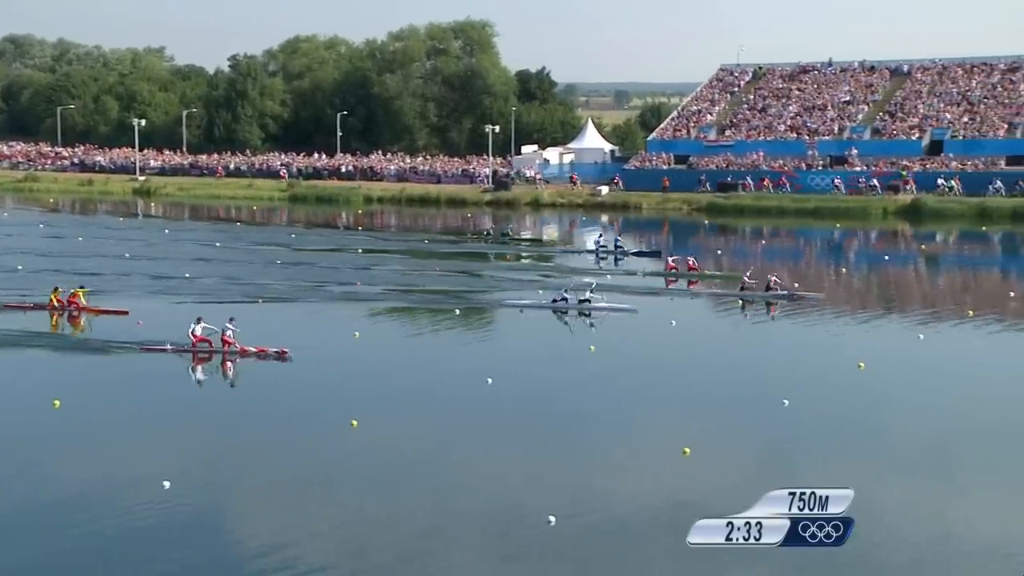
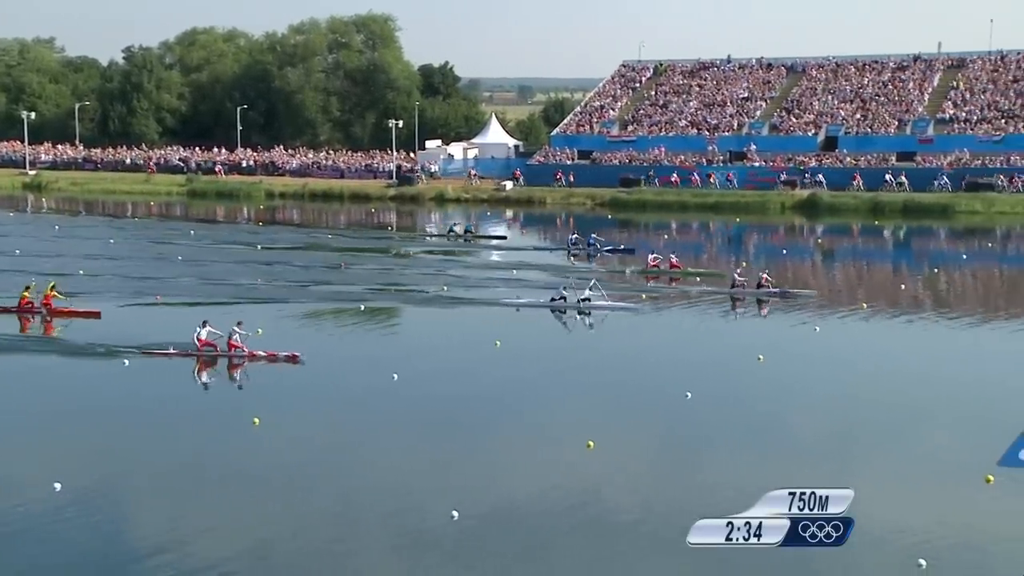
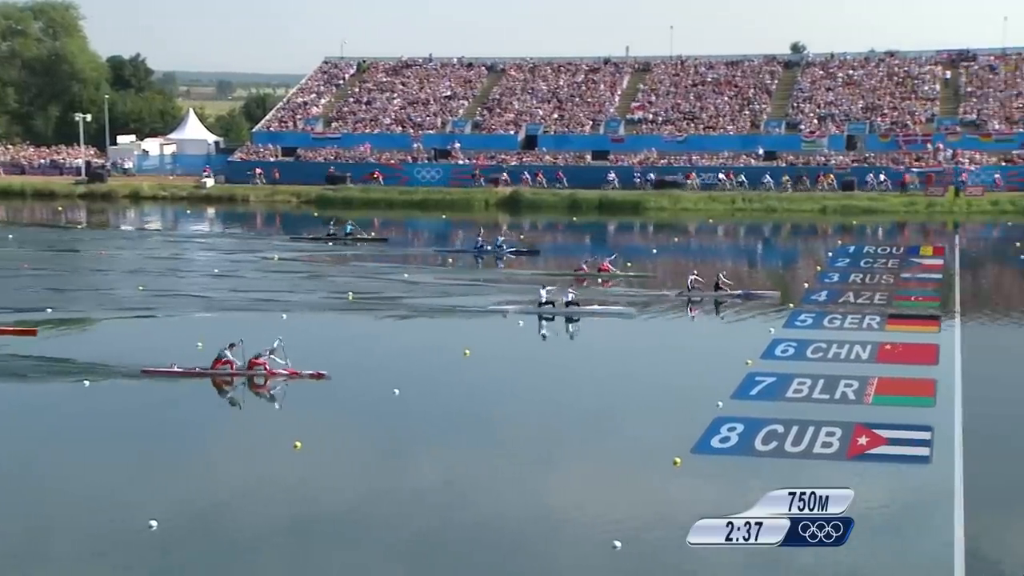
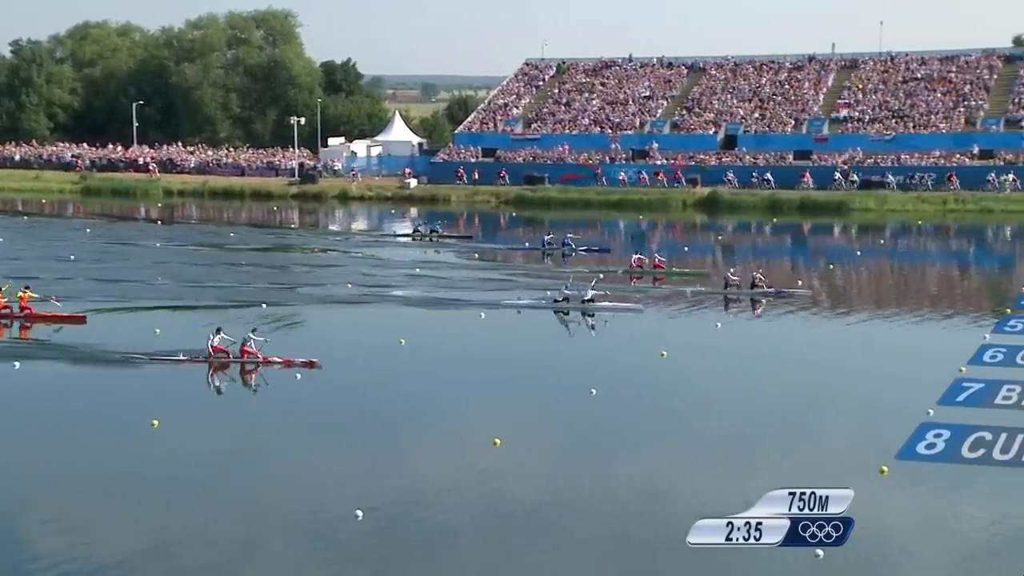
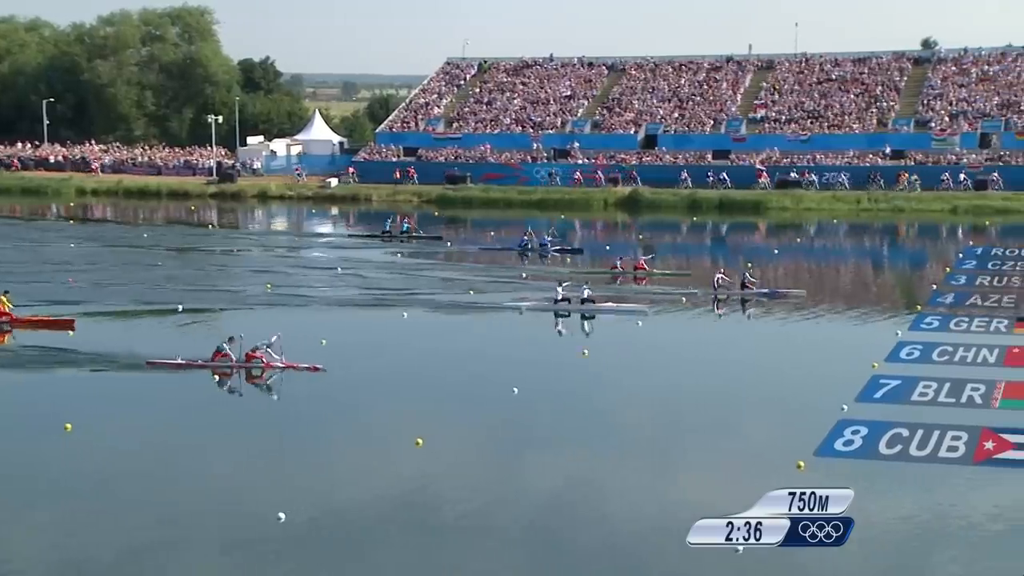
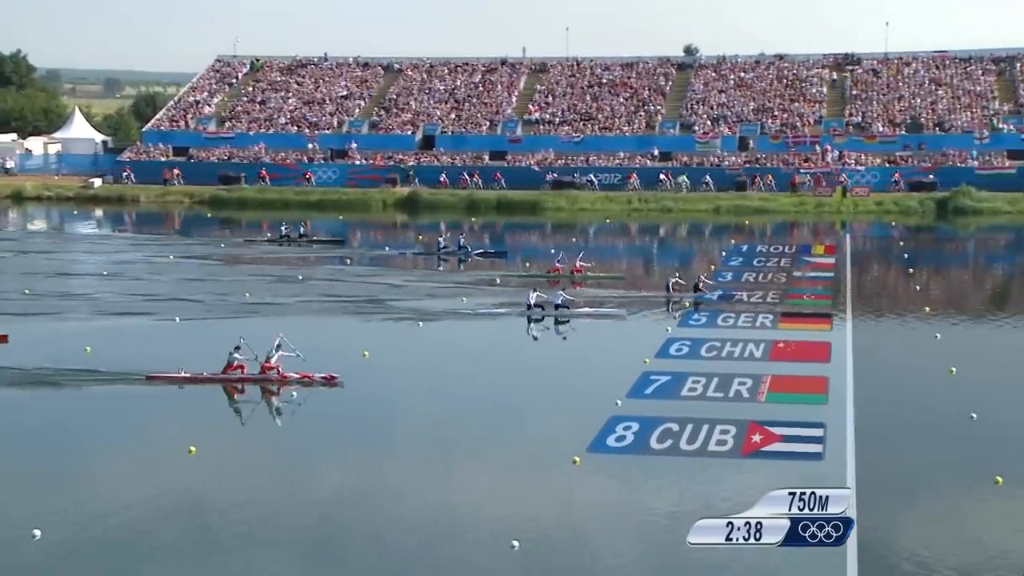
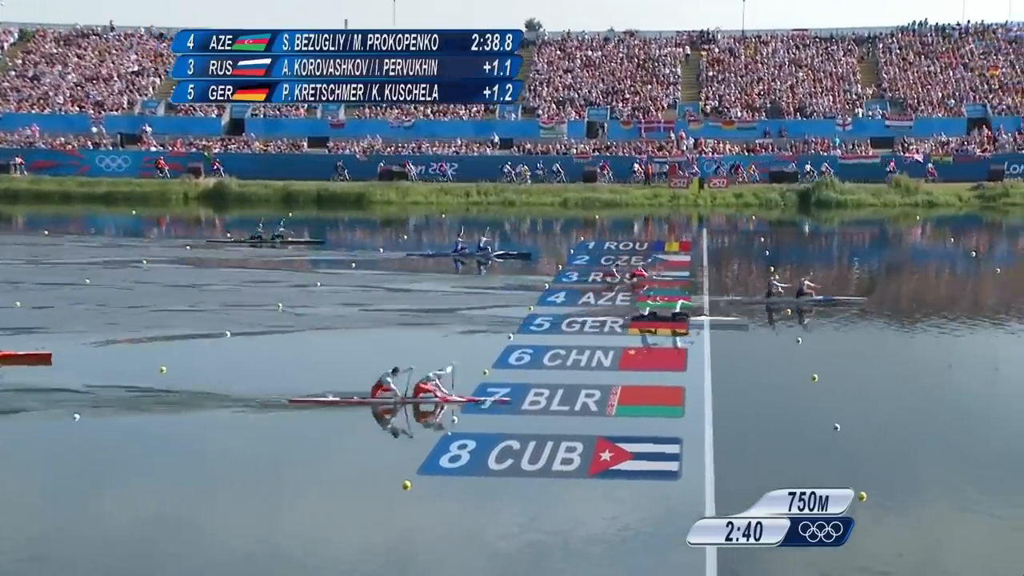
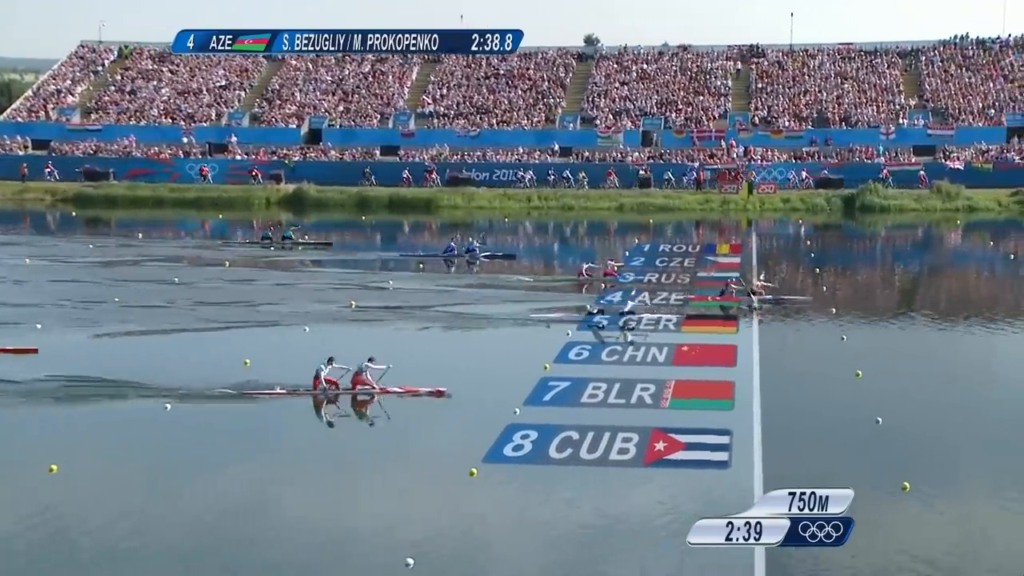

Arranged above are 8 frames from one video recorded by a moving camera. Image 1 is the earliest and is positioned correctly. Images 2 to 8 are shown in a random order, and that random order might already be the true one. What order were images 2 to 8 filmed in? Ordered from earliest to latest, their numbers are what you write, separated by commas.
2, 4, 5, 3, 6, 8, 7
